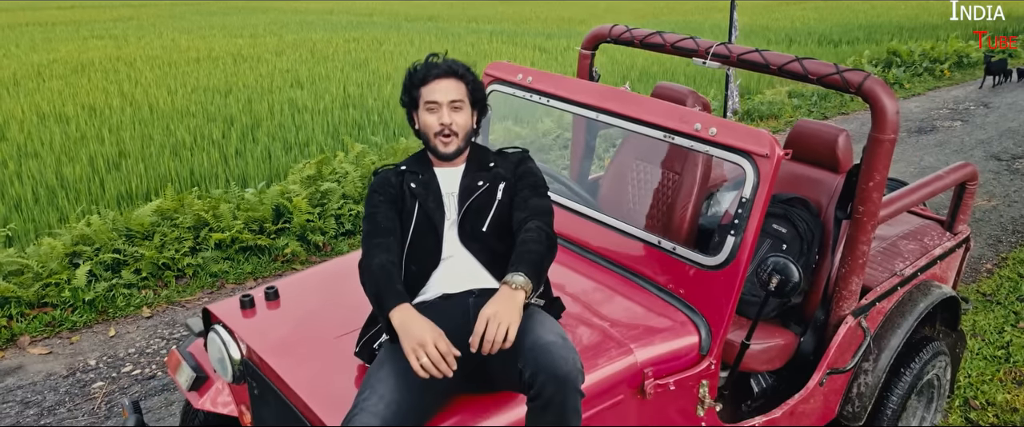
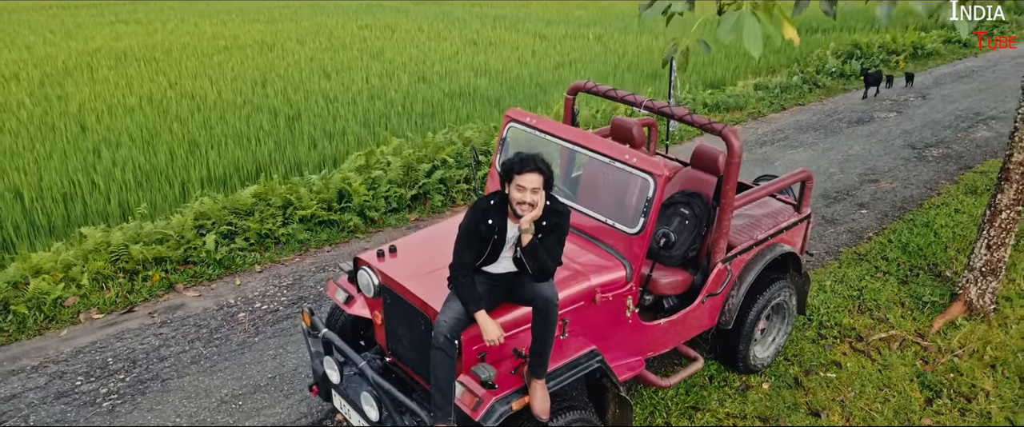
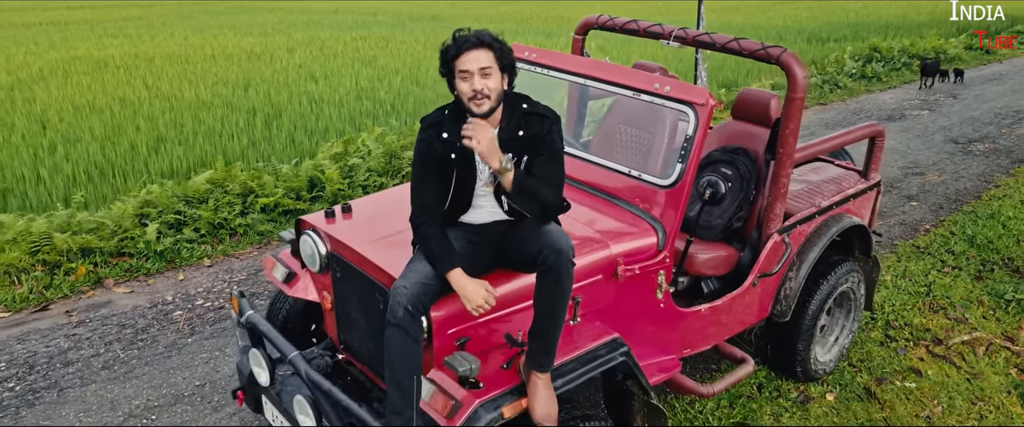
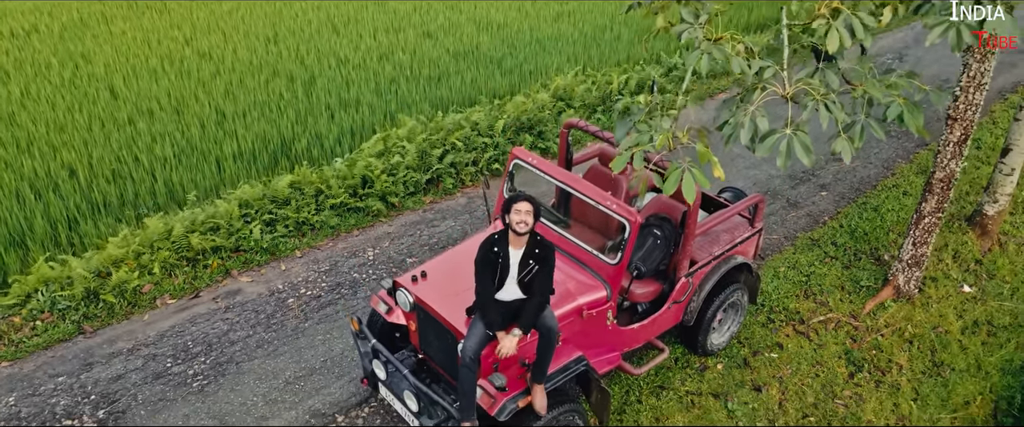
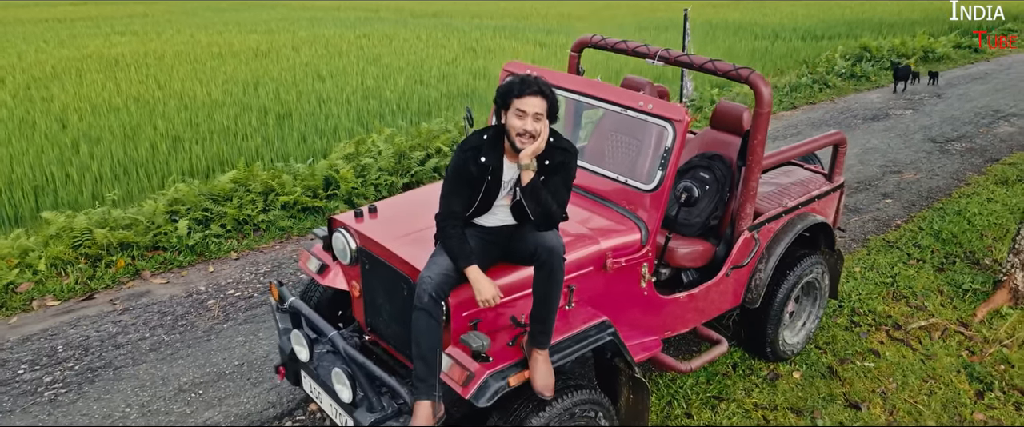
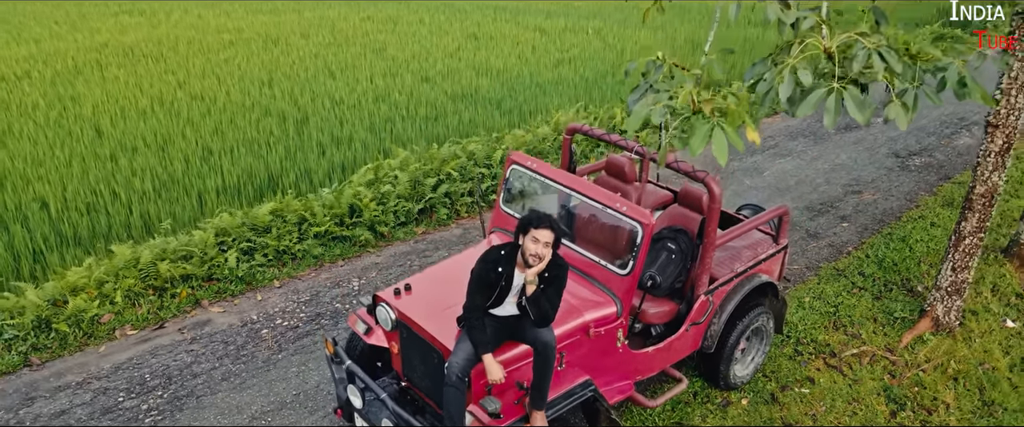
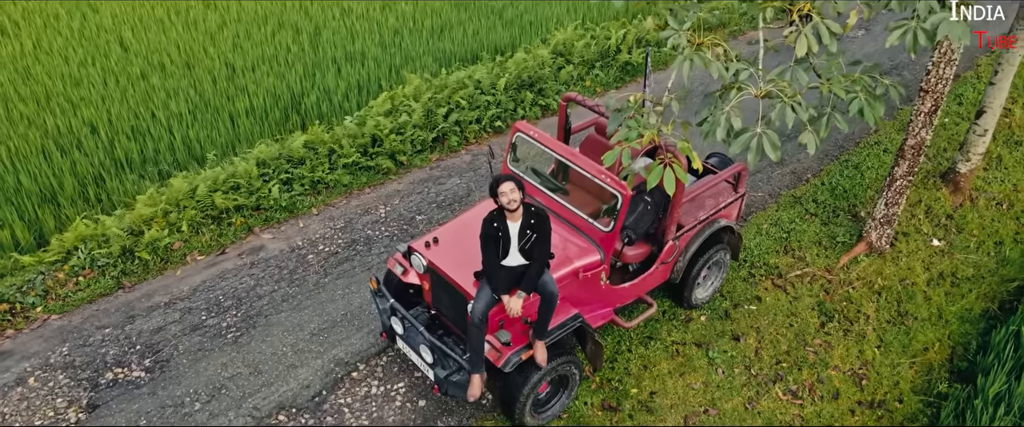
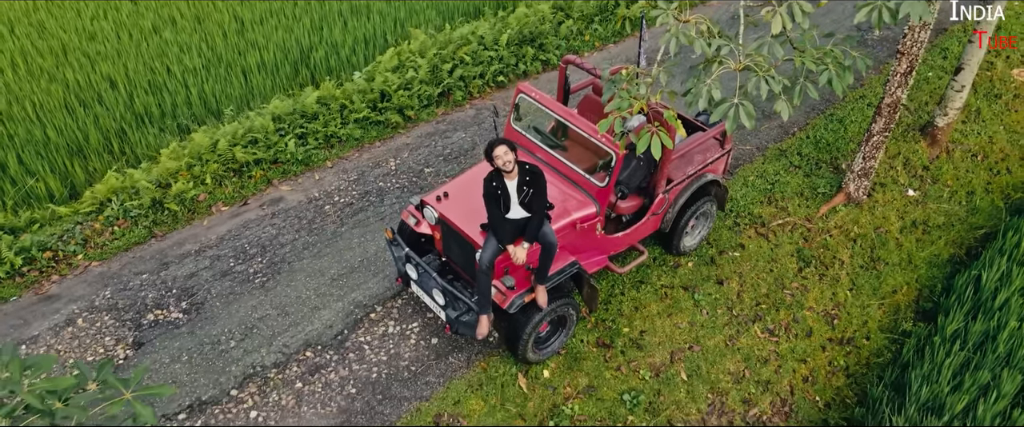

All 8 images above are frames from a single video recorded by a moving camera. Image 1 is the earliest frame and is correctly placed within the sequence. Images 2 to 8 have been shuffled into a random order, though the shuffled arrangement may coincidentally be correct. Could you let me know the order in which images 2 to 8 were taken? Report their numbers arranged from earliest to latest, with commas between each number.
3, 5, 2, 6, 4, 7, 8
